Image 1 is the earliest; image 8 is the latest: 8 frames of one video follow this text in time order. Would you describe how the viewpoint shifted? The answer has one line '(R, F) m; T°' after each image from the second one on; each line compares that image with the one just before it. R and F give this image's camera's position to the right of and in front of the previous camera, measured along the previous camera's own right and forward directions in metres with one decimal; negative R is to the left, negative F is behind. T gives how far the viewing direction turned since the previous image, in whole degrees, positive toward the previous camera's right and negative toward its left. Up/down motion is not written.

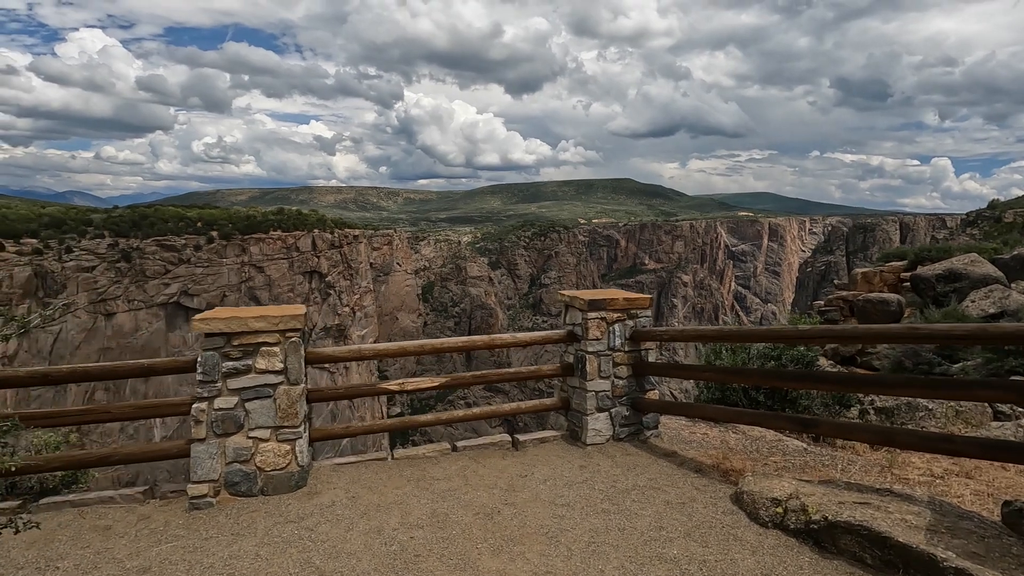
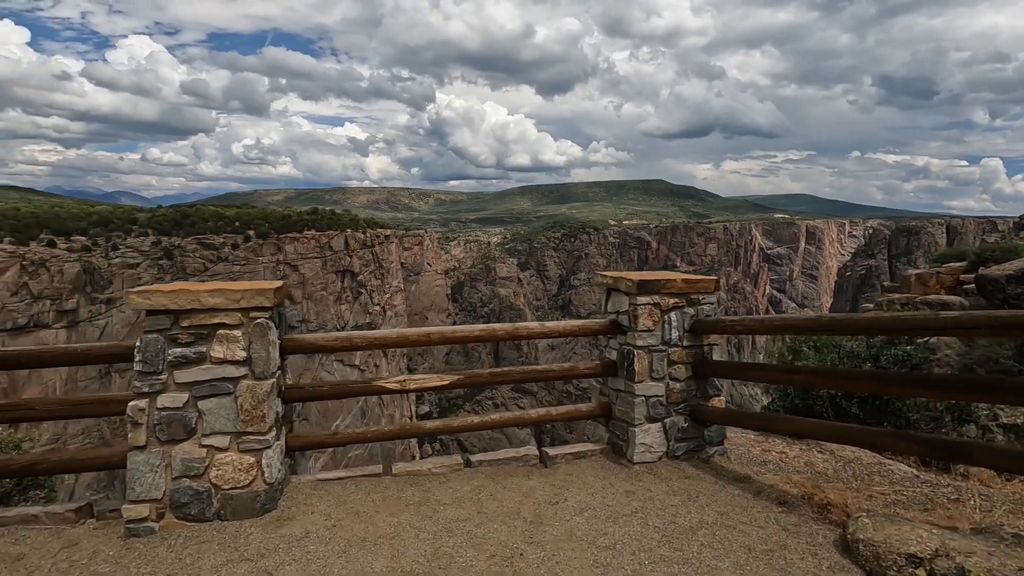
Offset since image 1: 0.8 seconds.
(0.0, +1.1) m; -3°
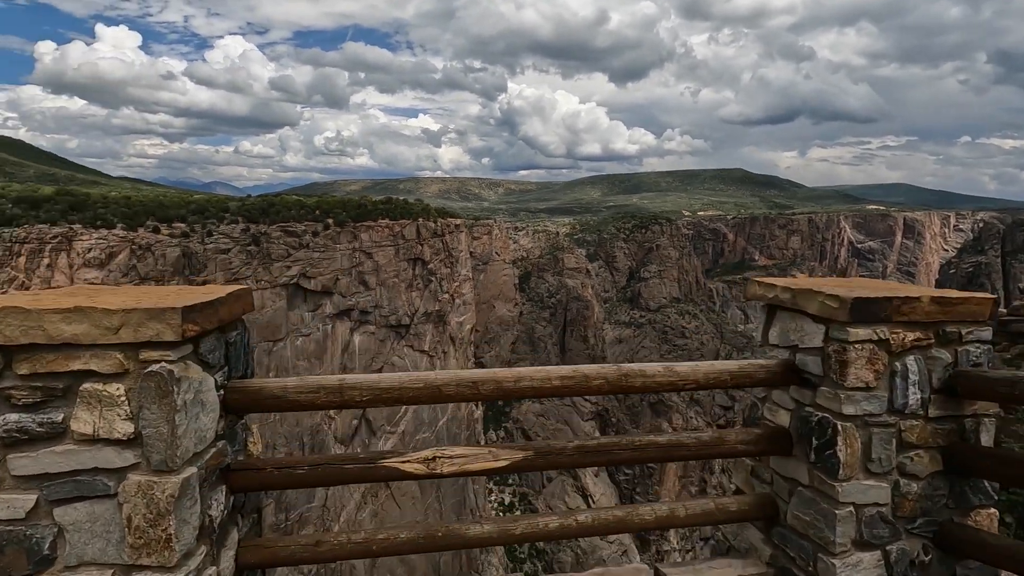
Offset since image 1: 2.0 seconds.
(-0.2, +1.8) m; -7°
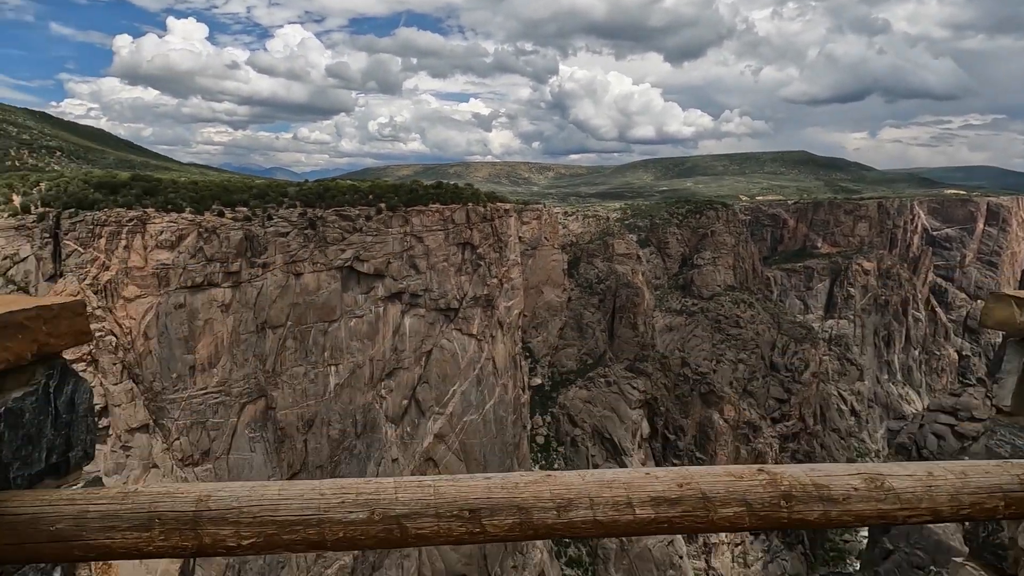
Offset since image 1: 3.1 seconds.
(0.0, +0.9) m; -5°
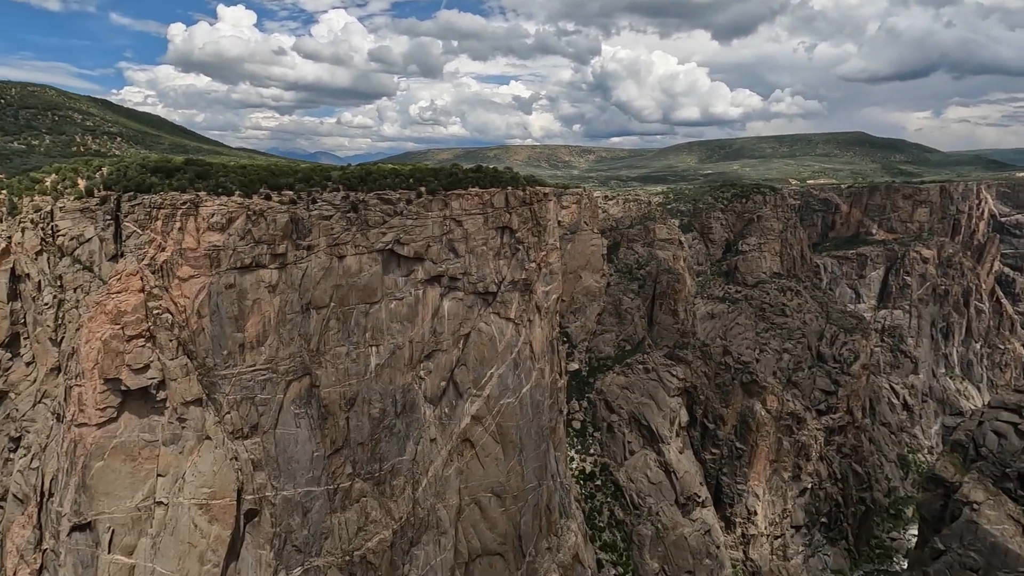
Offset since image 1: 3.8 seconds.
(+0.2, +0.3) m; -4°
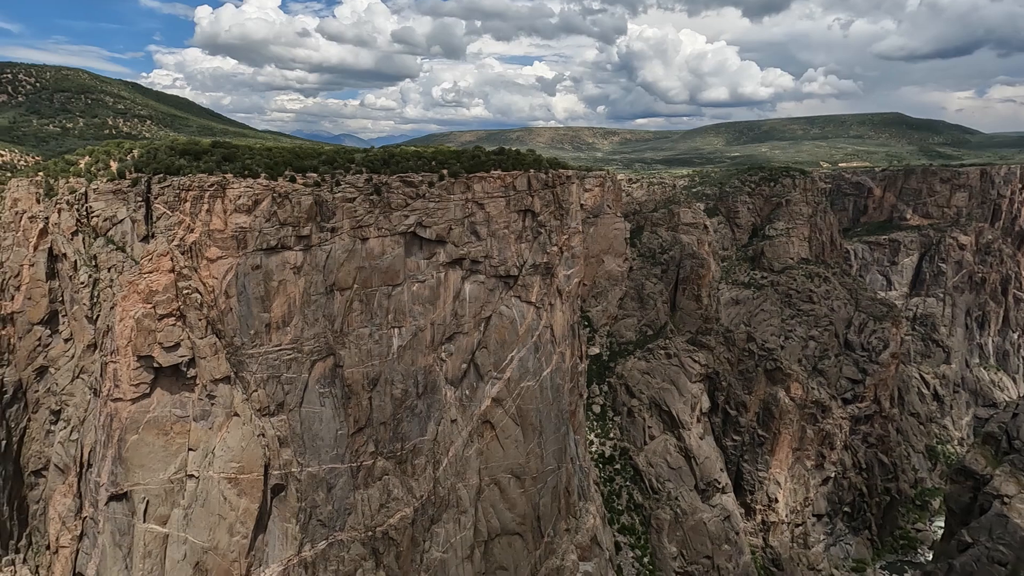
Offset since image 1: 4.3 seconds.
(+0.1, +0.3) m; -2°
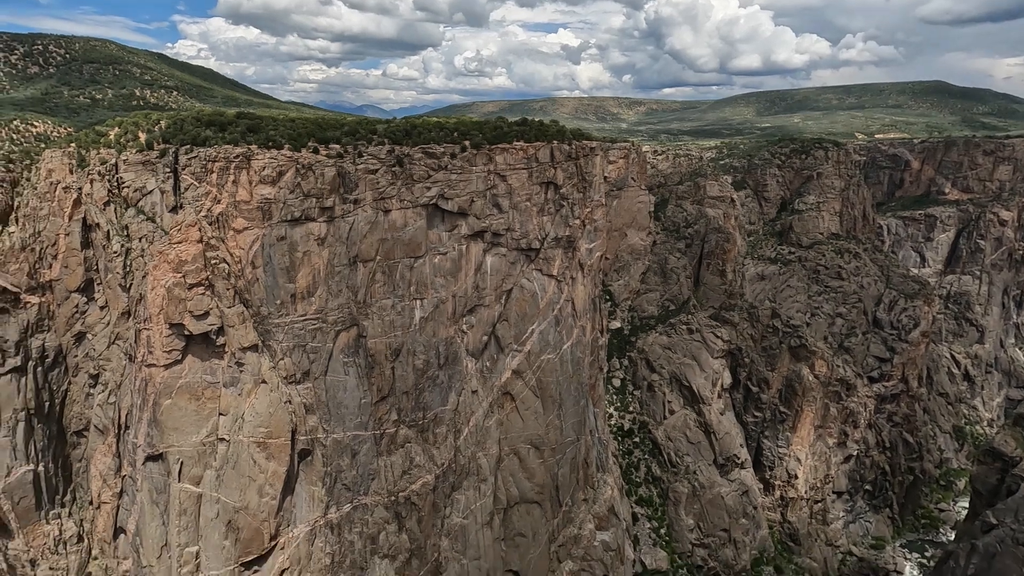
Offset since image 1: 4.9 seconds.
(+0.1, +0.2) m; -2°
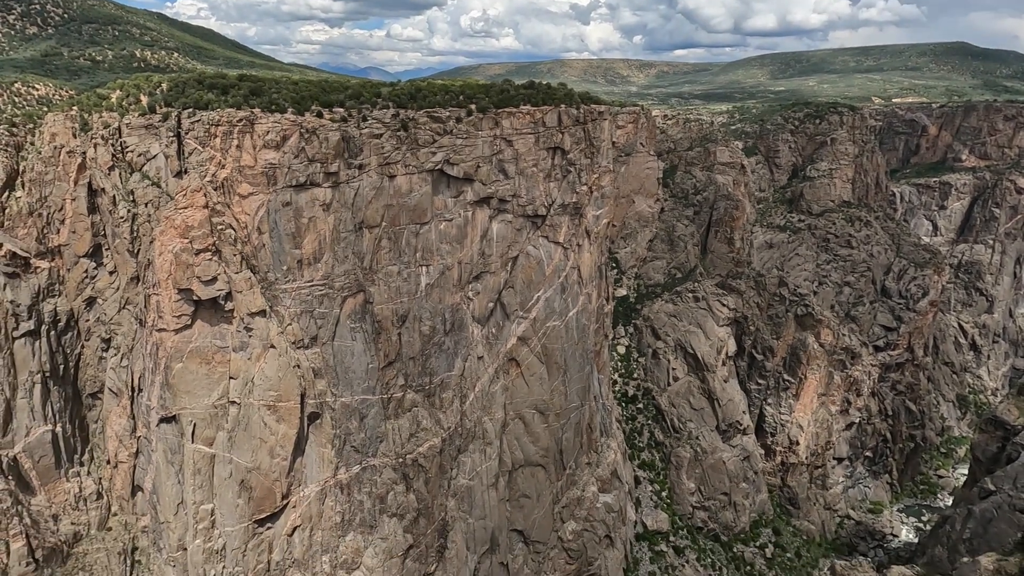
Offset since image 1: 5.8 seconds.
(+0.1, +0.3) m; -1°
